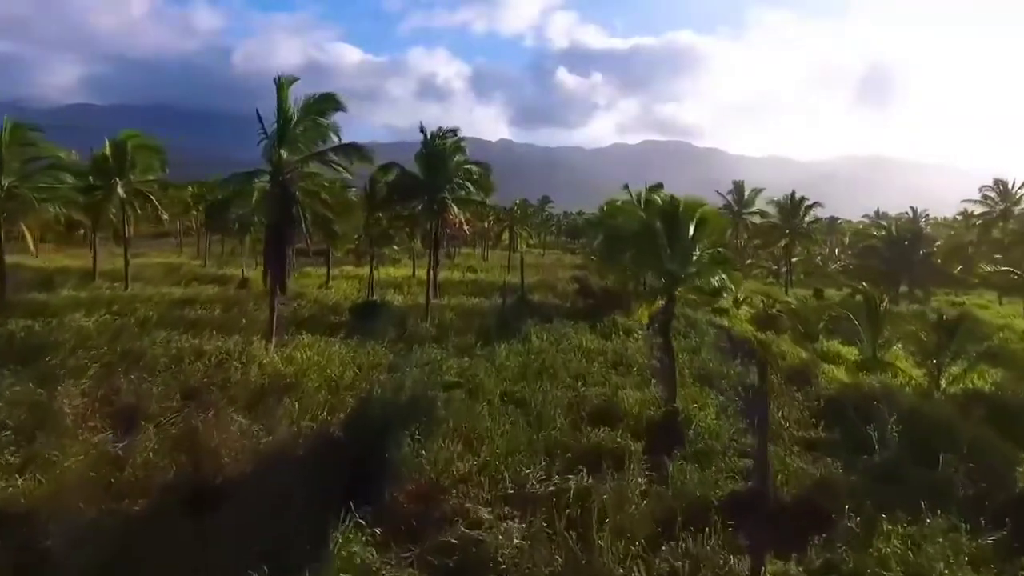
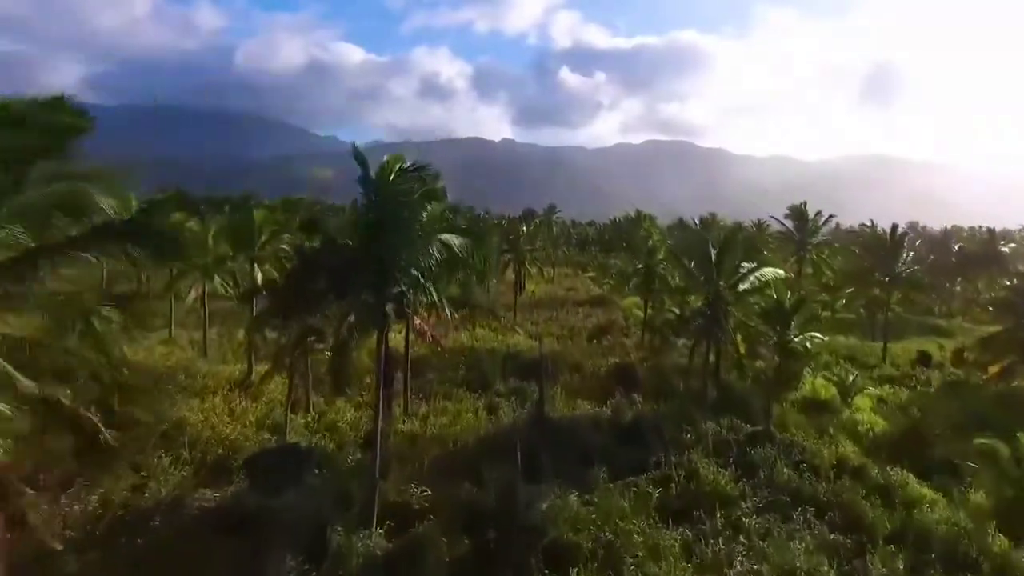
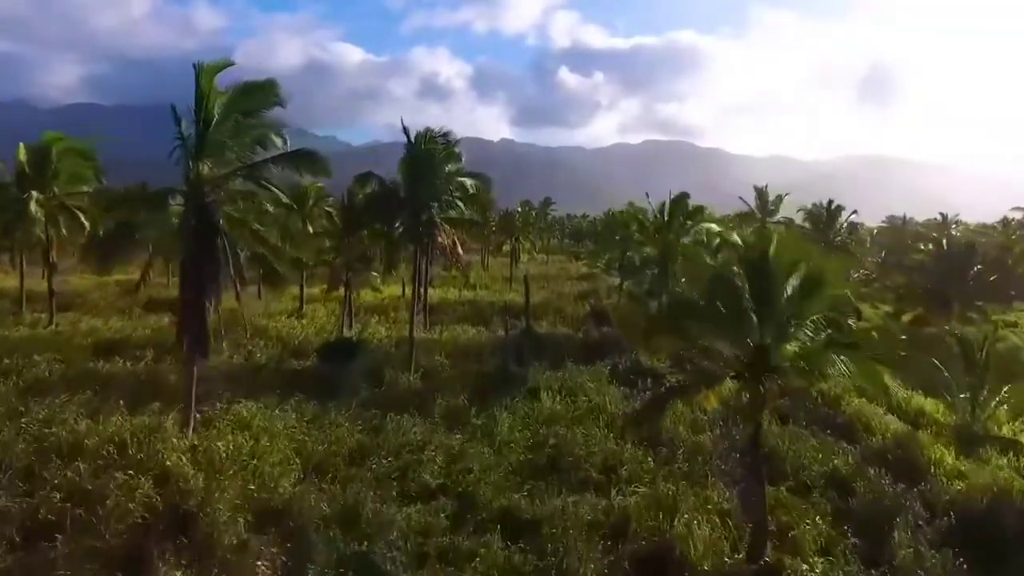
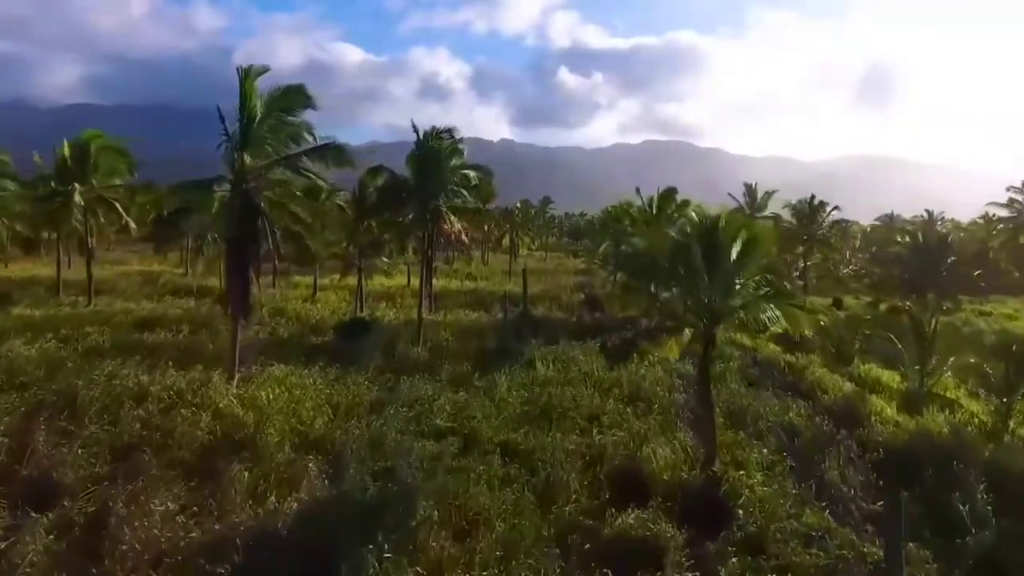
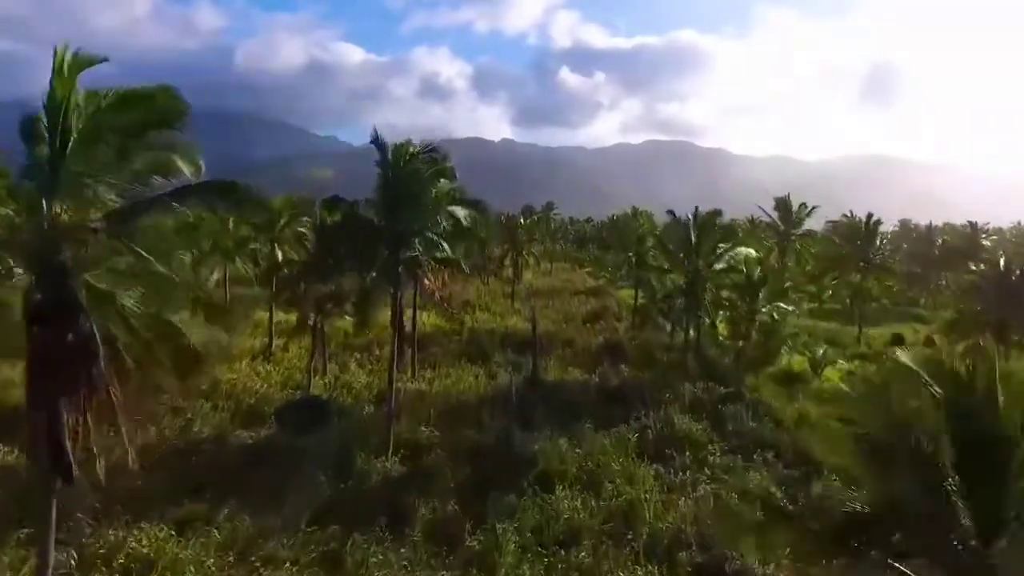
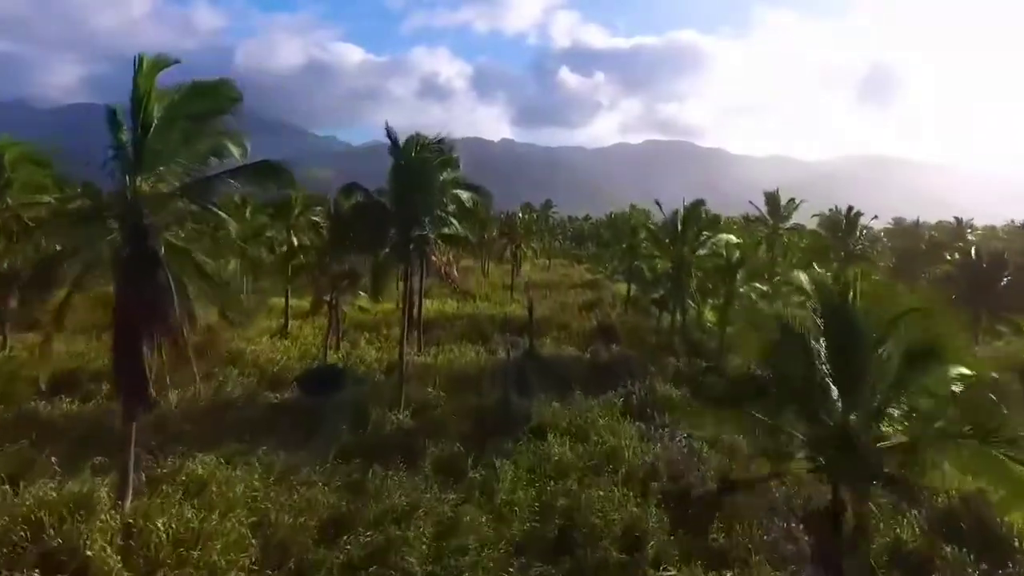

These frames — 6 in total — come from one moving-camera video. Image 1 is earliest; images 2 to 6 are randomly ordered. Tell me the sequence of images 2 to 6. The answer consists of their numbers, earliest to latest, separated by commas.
4, 3, 6, 5, 2
